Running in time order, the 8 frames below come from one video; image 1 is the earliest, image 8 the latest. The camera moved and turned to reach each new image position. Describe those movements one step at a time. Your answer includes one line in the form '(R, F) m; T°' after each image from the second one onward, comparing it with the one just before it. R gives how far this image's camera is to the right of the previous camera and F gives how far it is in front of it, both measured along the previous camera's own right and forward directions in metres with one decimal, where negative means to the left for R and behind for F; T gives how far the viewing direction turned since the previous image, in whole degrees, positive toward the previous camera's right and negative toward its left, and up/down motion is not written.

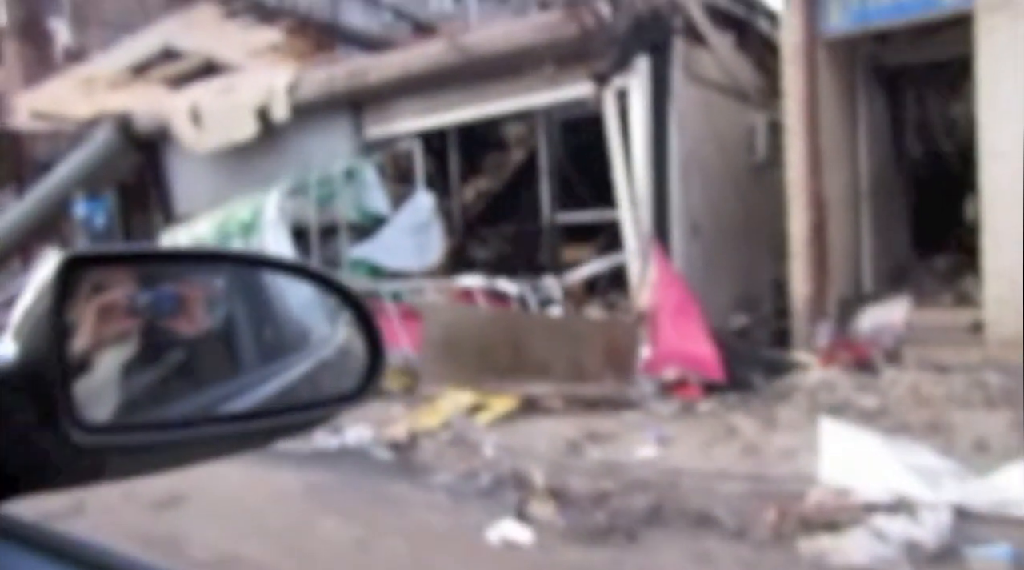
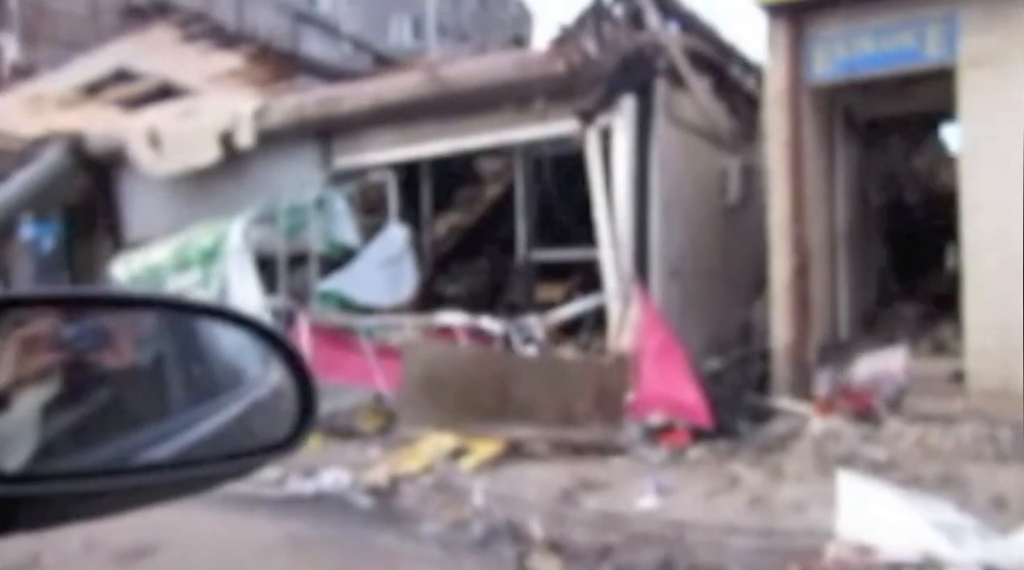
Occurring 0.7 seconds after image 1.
(-0.3, +0.2) m; +4°
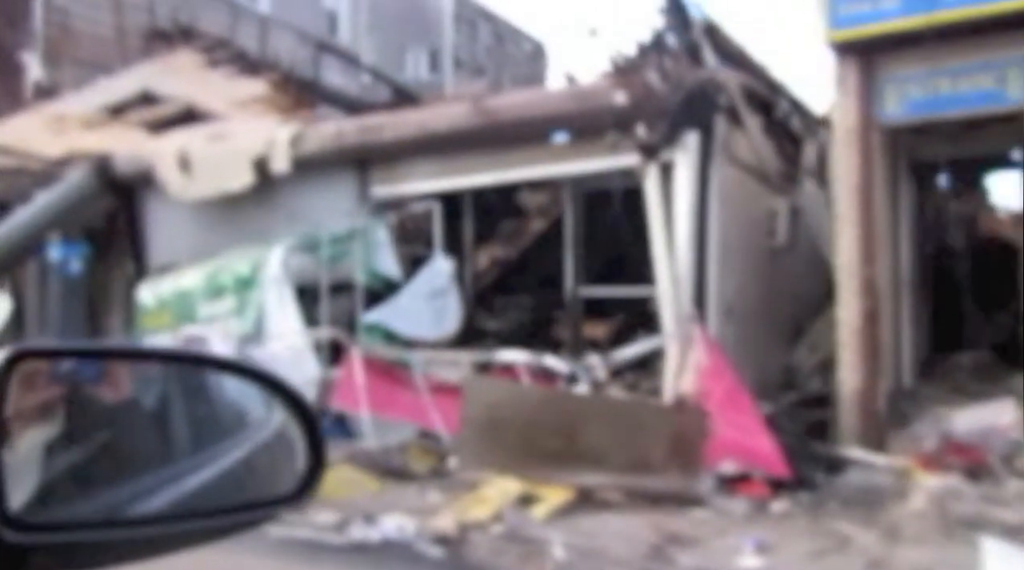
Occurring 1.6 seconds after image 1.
(-0.5, +0.3) m; 0°
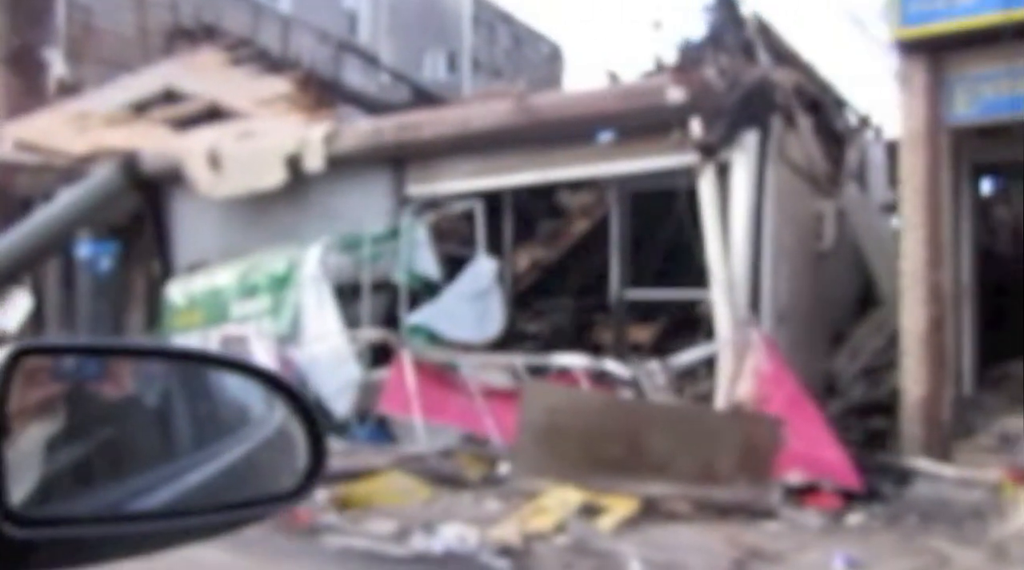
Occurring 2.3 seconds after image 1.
(-0.3, +0.2) m; 0°
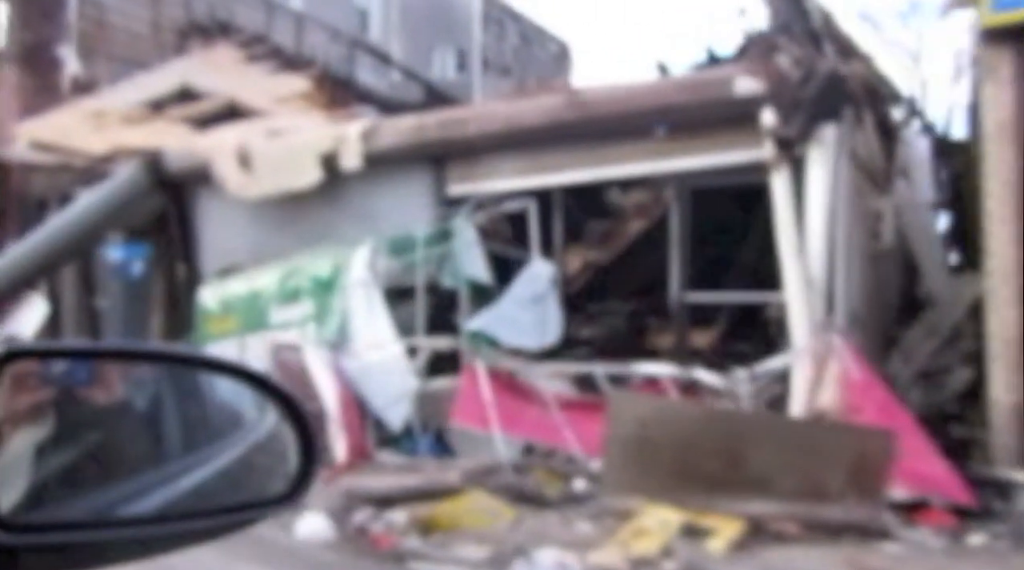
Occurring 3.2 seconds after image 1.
(-0.6, +0.4) m; 0°
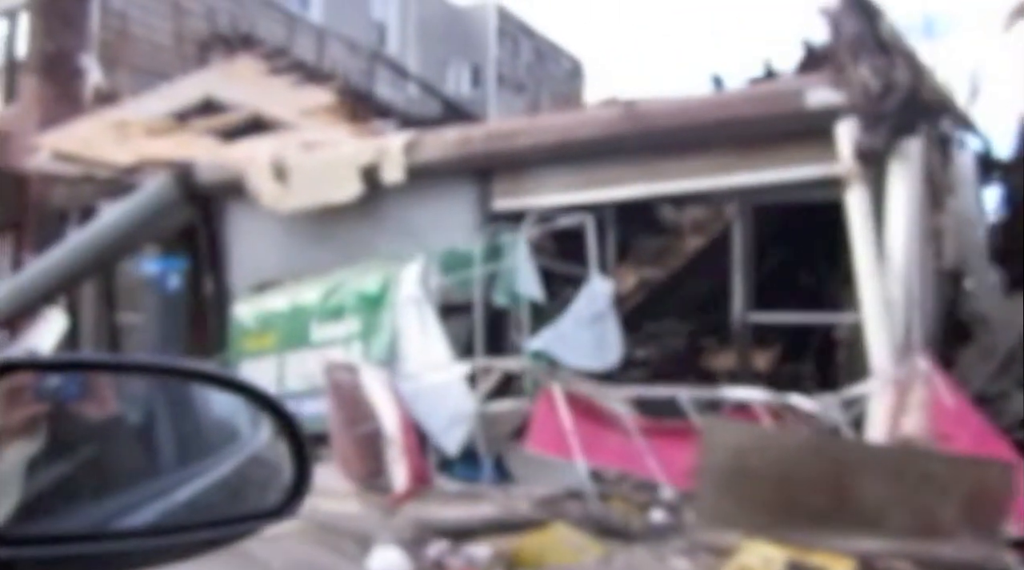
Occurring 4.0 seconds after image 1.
(-0.5, +0.3) m; 0°
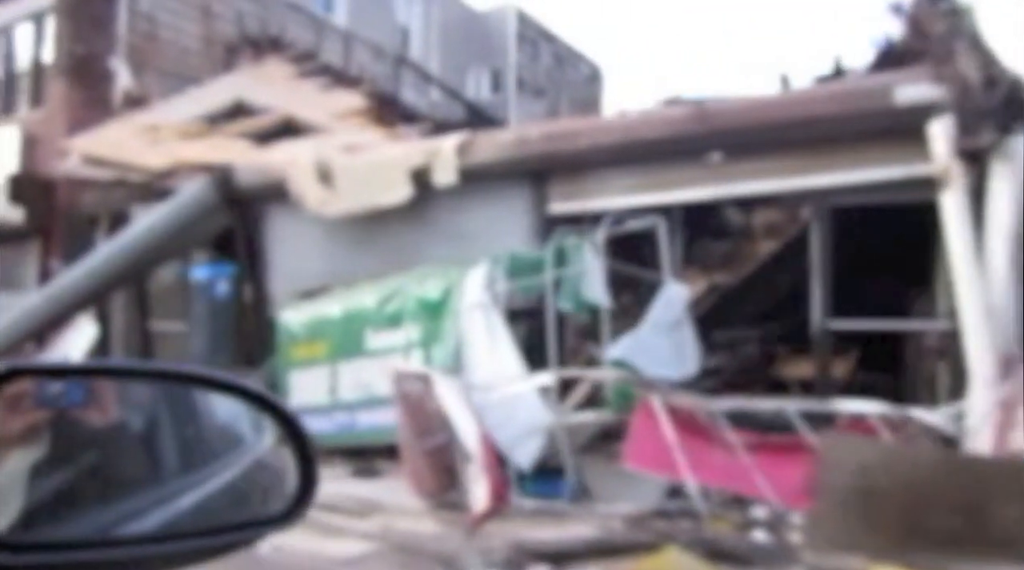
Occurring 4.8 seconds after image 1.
(-0.5, +0.3) m; 0°
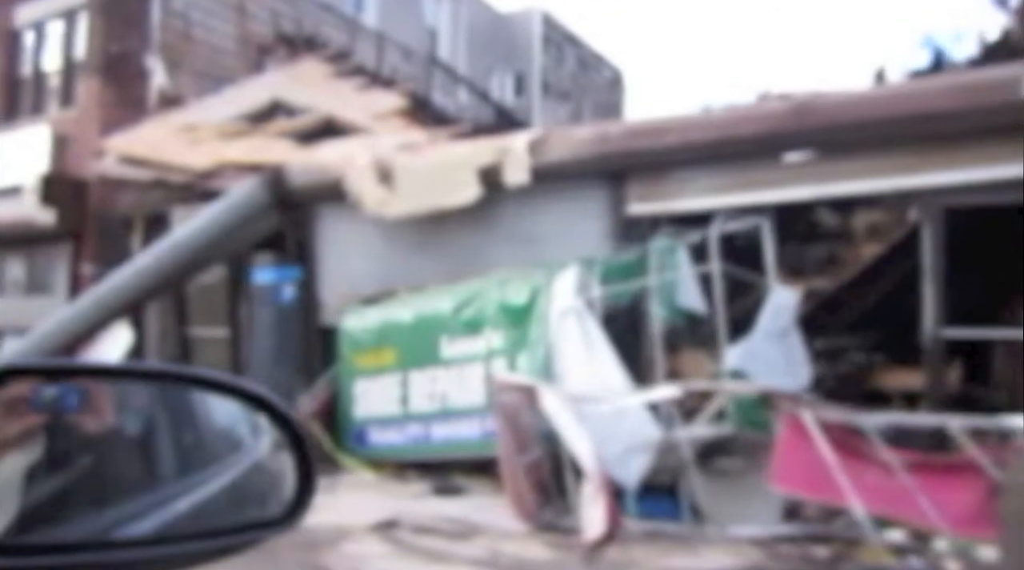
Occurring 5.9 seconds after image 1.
(-0.7, +0.5) m; 0°
